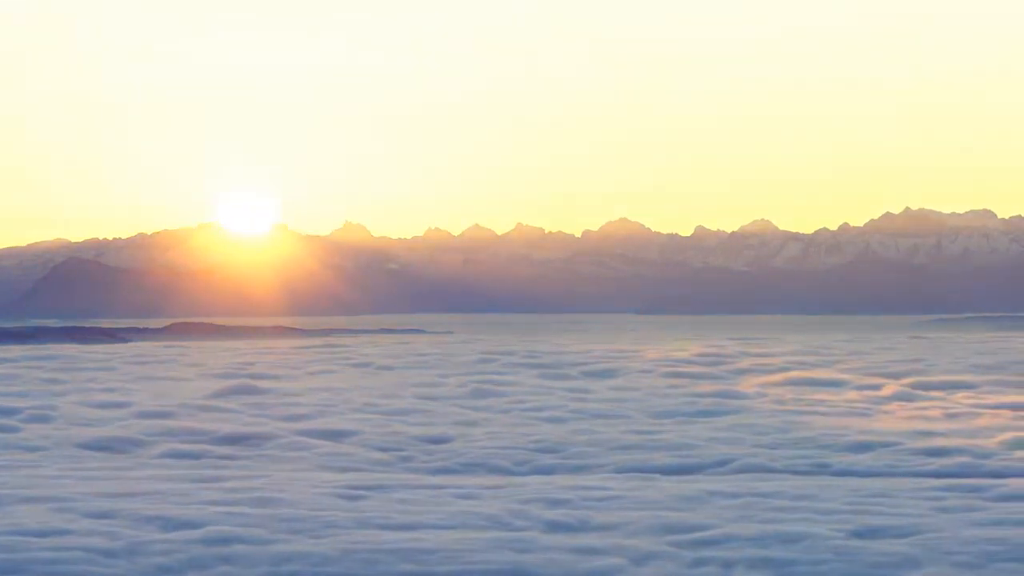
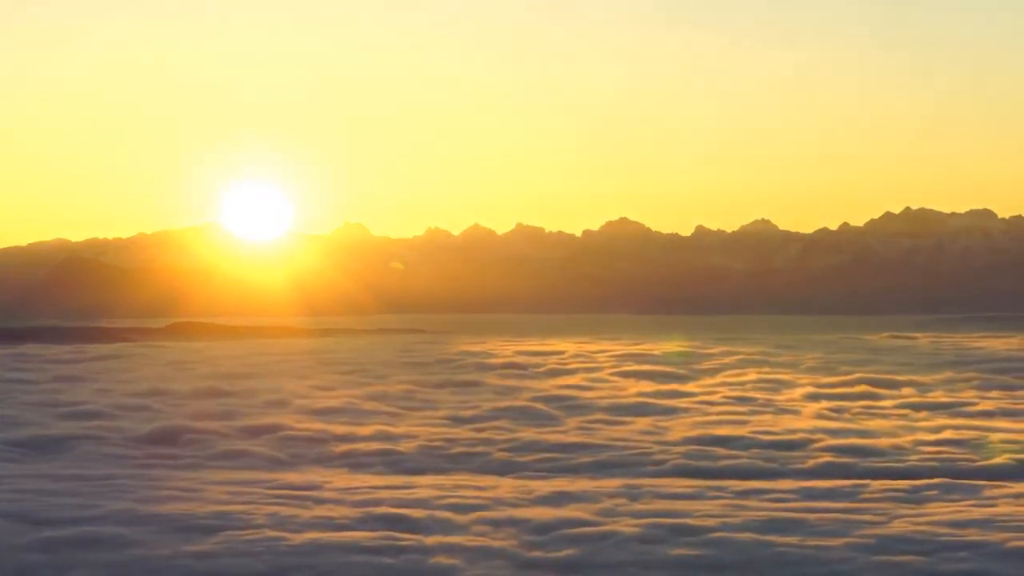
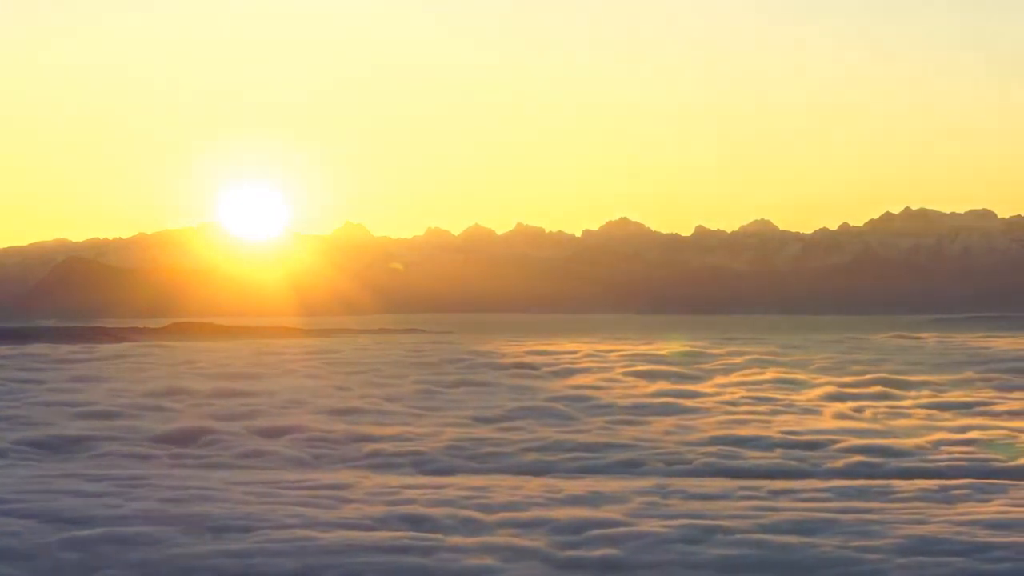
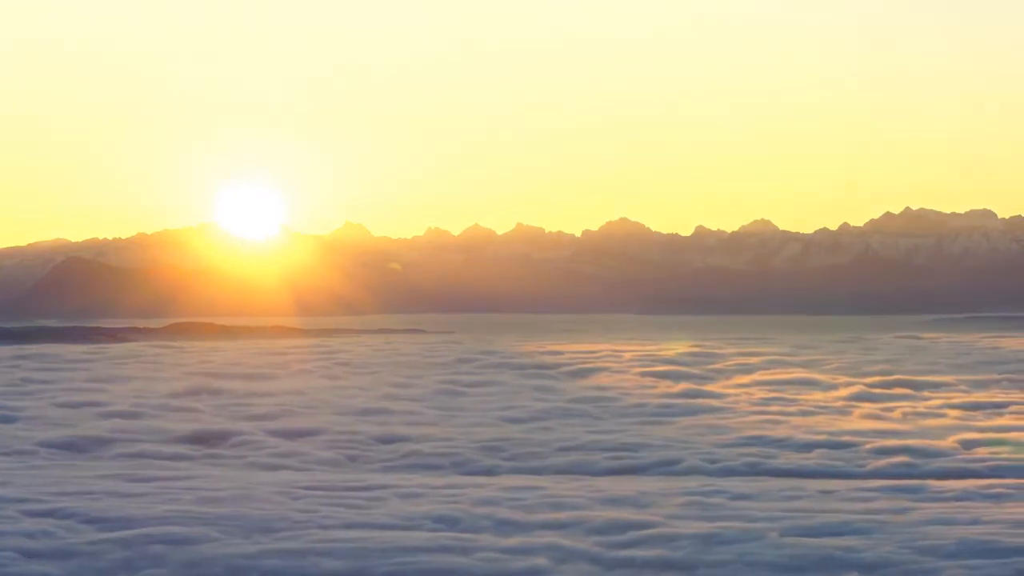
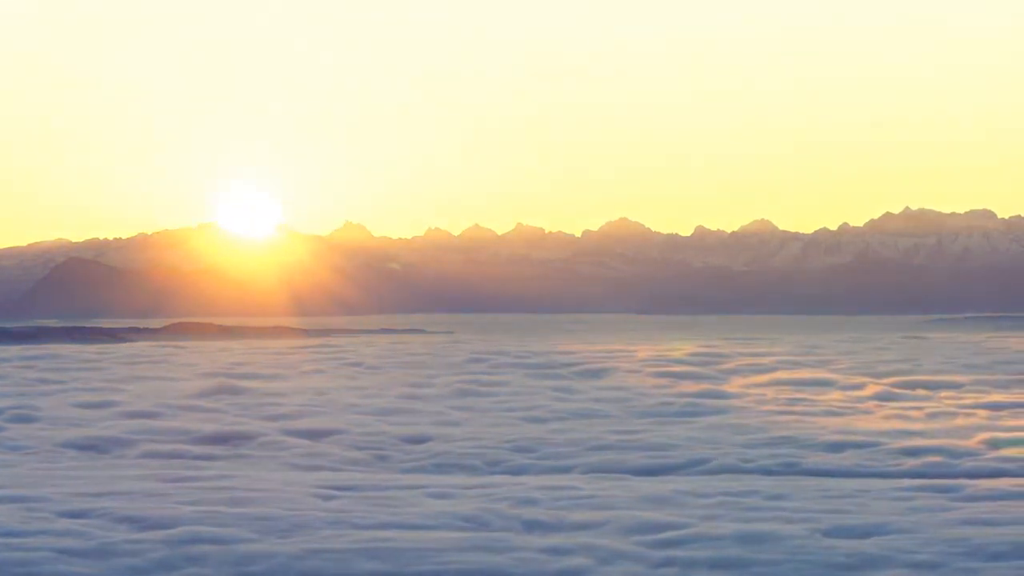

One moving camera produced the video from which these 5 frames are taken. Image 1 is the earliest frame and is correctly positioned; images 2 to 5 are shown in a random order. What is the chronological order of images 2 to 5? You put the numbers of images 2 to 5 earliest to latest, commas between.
5, 4, 3, 2
